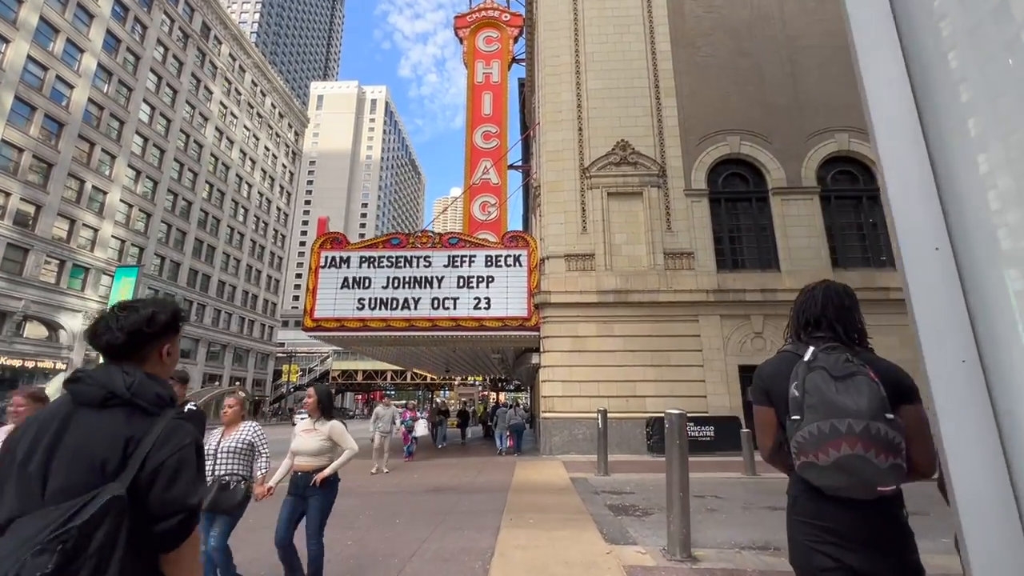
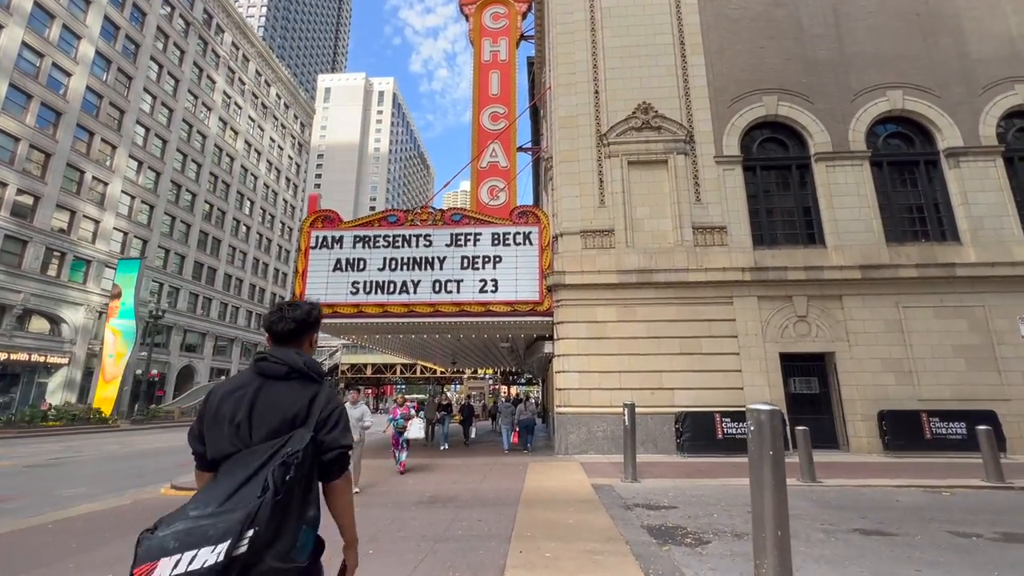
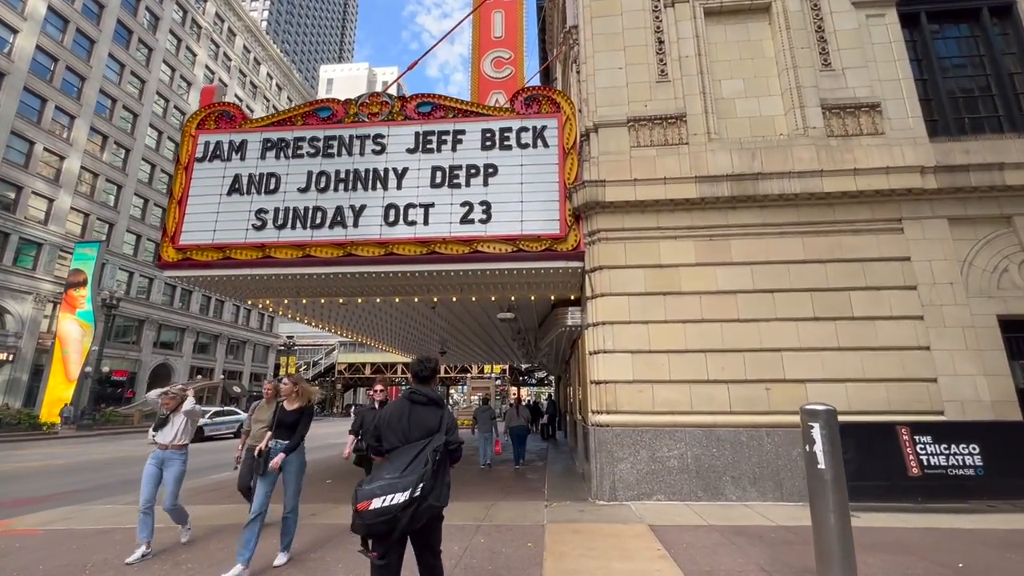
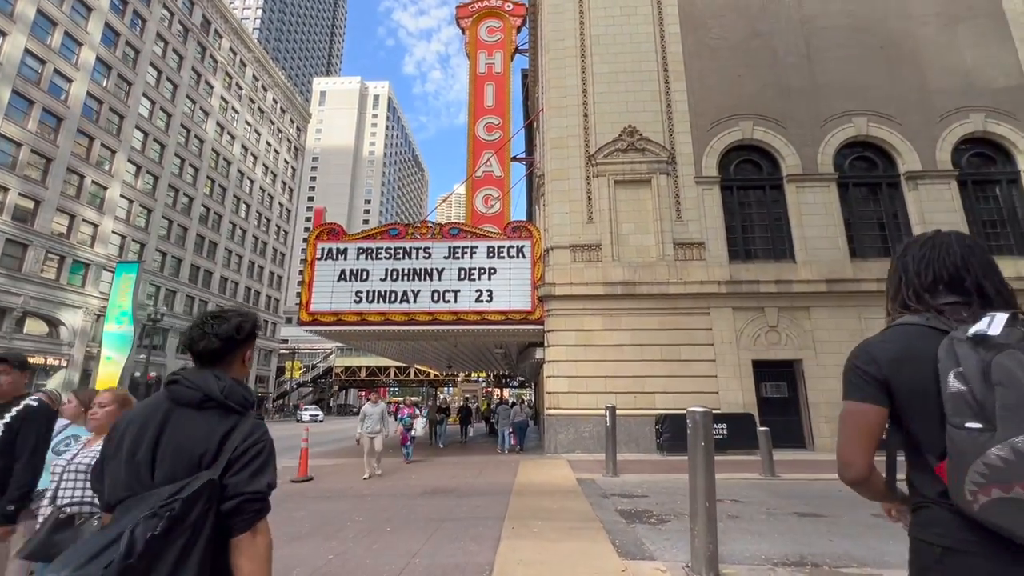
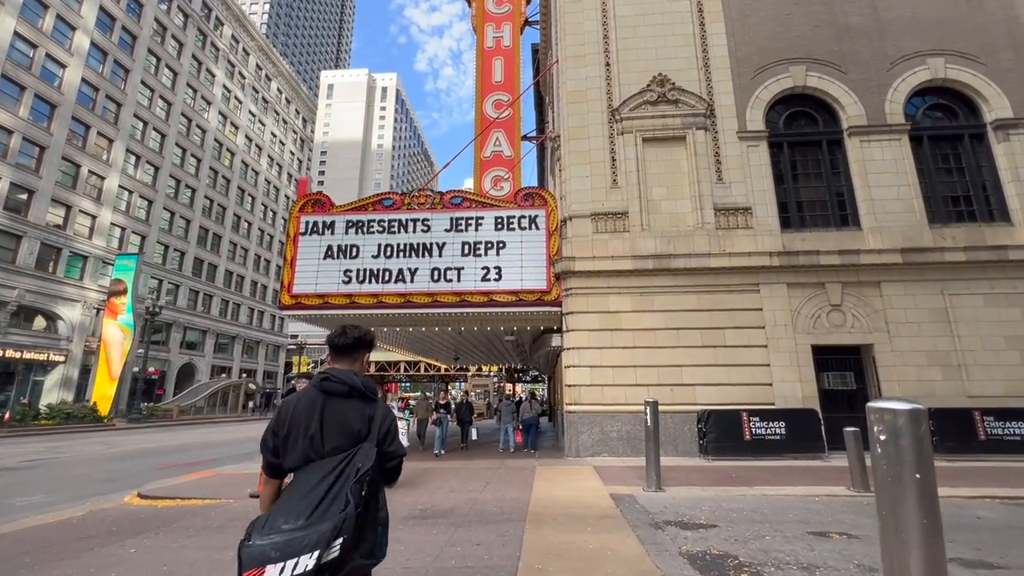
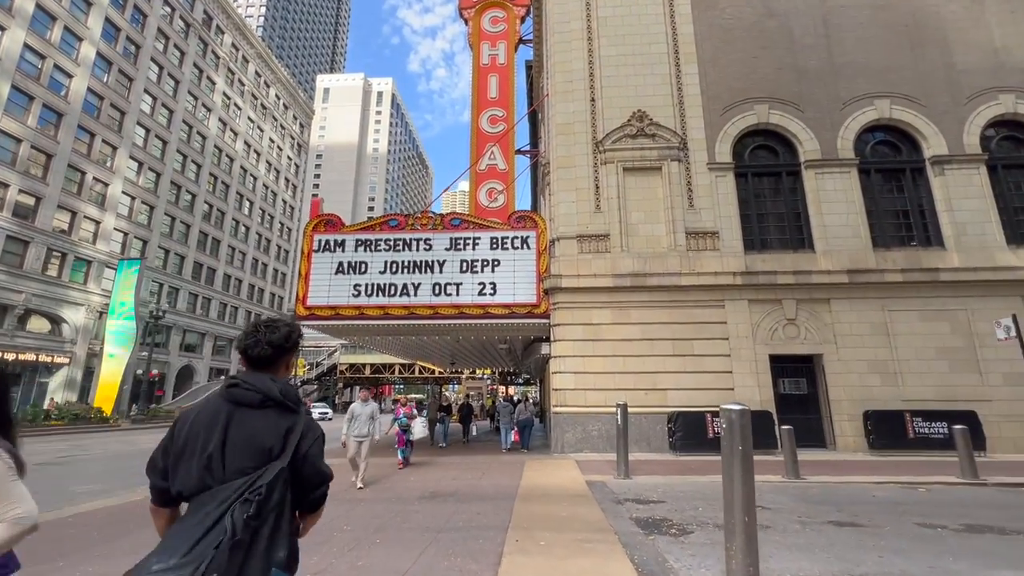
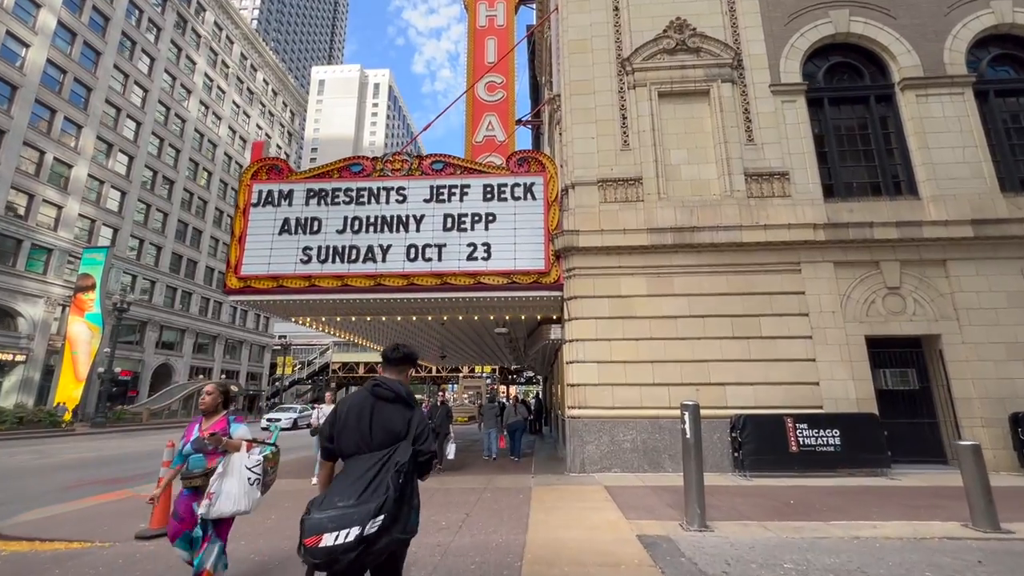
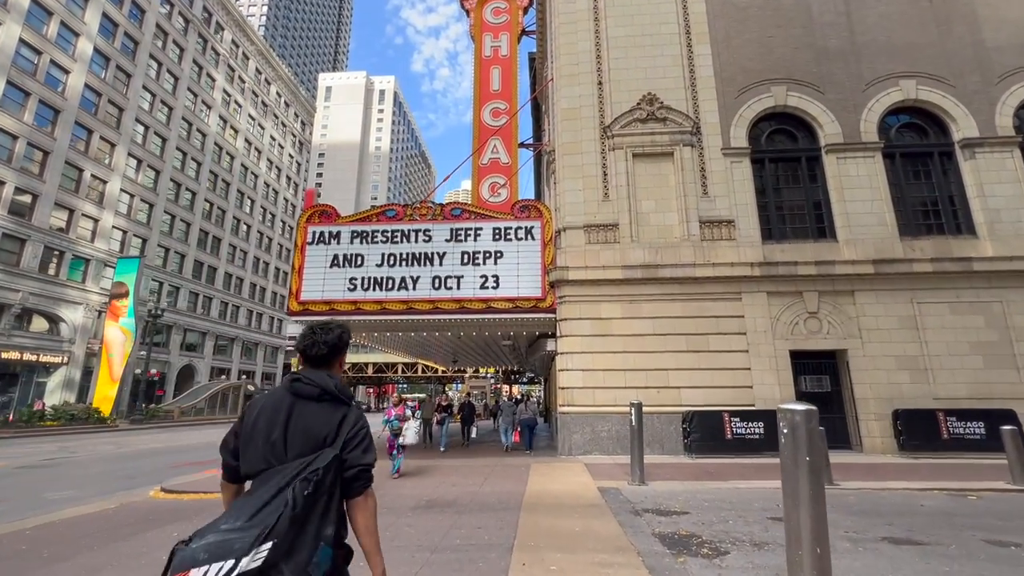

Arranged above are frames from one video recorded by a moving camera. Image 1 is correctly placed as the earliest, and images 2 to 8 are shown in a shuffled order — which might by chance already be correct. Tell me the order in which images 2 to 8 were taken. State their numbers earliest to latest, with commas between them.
4, 6, 2, 8, 5, 7, 3
